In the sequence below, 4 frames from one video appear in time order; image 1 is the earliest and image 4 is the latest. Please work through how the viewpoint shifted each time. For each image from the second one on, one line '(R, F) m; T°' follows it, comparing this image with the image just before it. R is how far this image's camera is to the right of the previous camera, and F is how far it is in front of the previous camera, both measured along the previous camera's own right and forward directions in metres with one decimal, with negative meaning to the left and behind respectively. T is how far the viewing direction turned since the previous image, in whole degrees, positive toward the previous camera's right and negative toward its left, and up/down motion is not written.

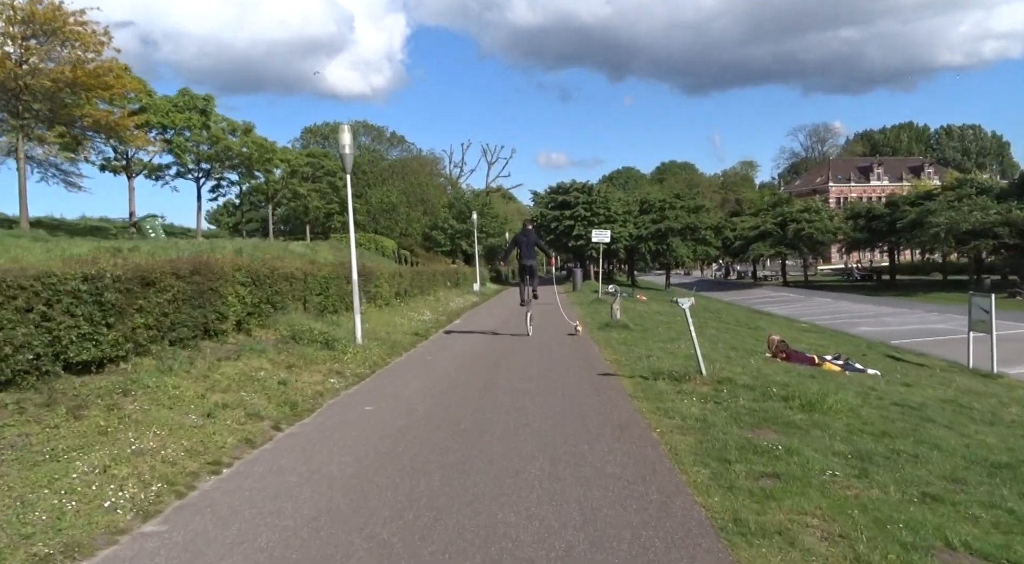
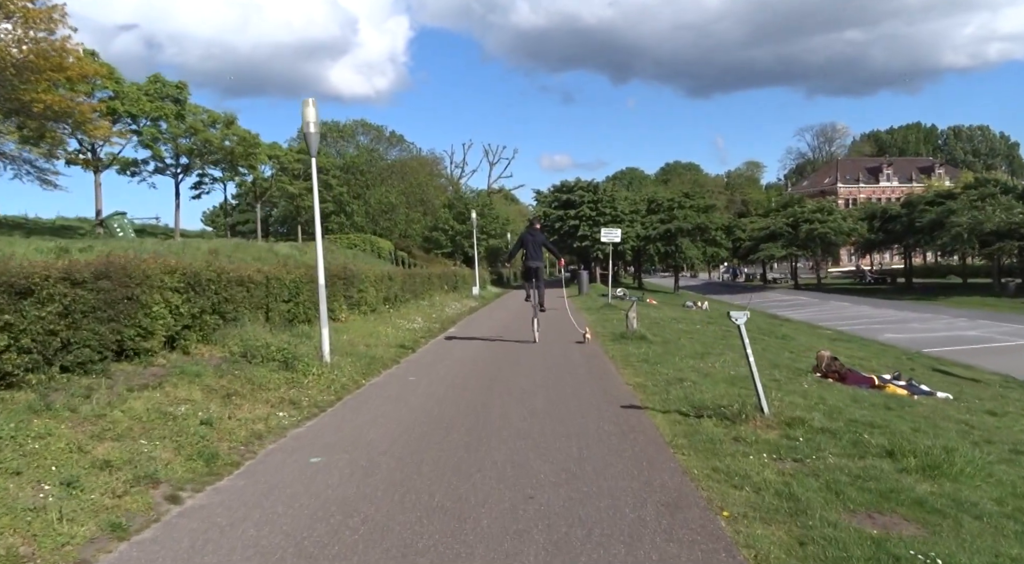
(0.0, +2.2) m; 0°
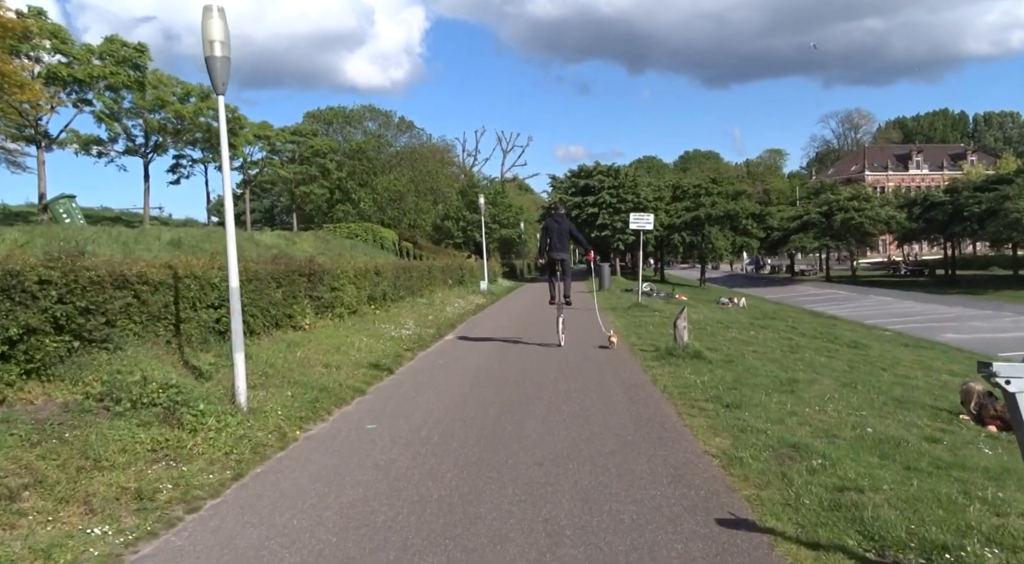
(+0.1, +3.7) m; -1°
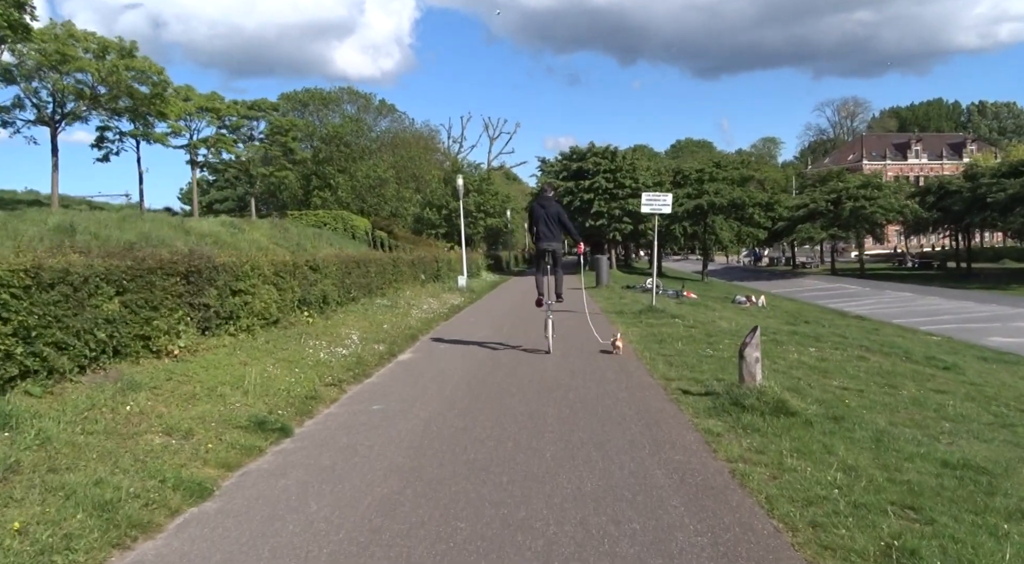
(+0.2, +4.3) m; +1°
